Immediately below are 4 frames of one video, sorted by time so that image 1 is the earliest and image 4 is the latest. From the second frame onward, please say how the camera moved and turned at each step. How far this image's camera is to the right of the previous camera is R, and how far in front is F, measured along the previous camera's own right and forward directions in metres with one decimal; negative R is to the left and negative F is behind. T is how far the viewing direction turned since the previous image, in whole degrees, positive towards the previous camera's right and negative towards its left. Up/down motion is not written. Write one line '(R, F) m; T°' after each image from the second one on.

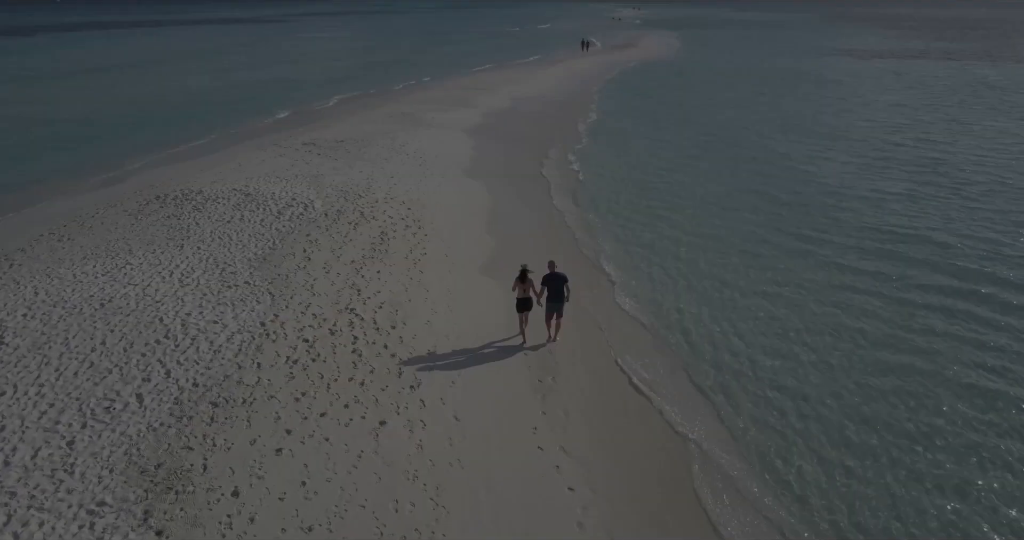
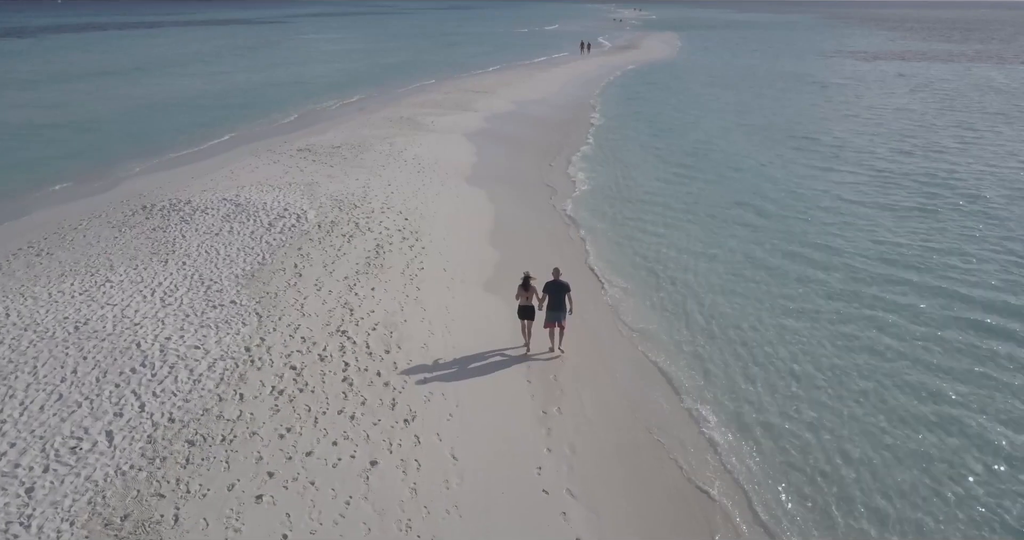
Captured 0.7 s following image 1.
(0.0, +0.7) m; 0°
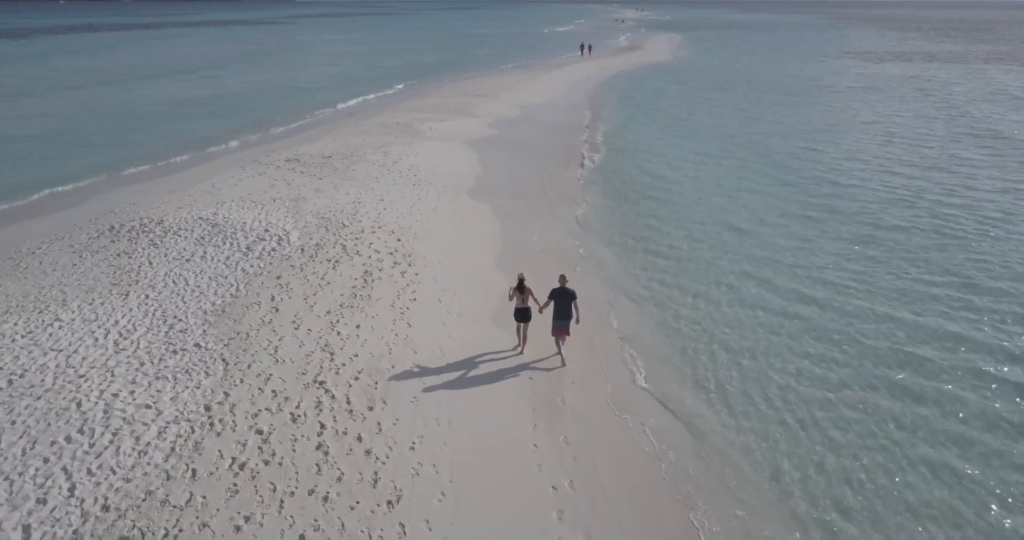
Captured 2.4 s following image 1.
(0.0, +1.4) m; 0°
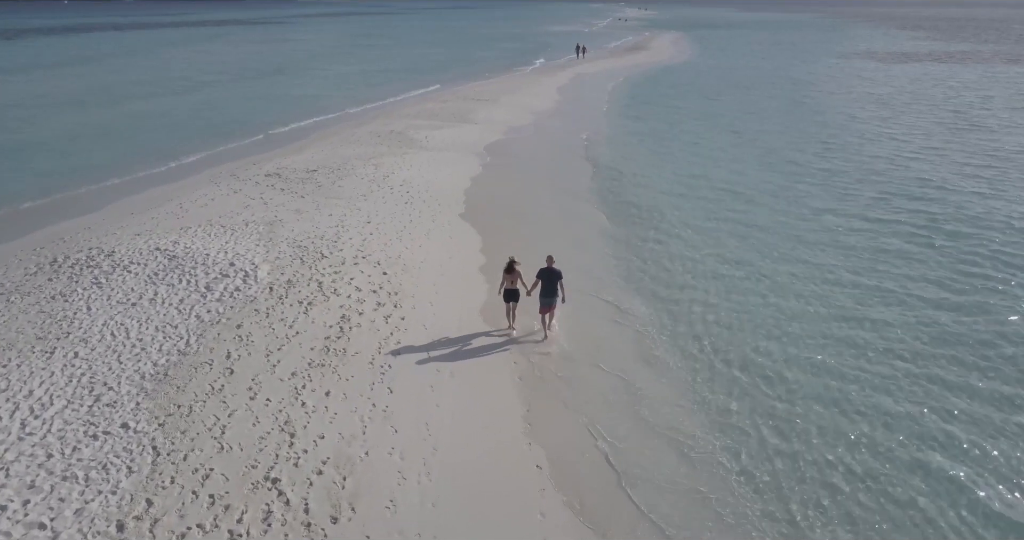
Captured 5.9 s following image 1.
(0.0, +2.0) m; 0°
